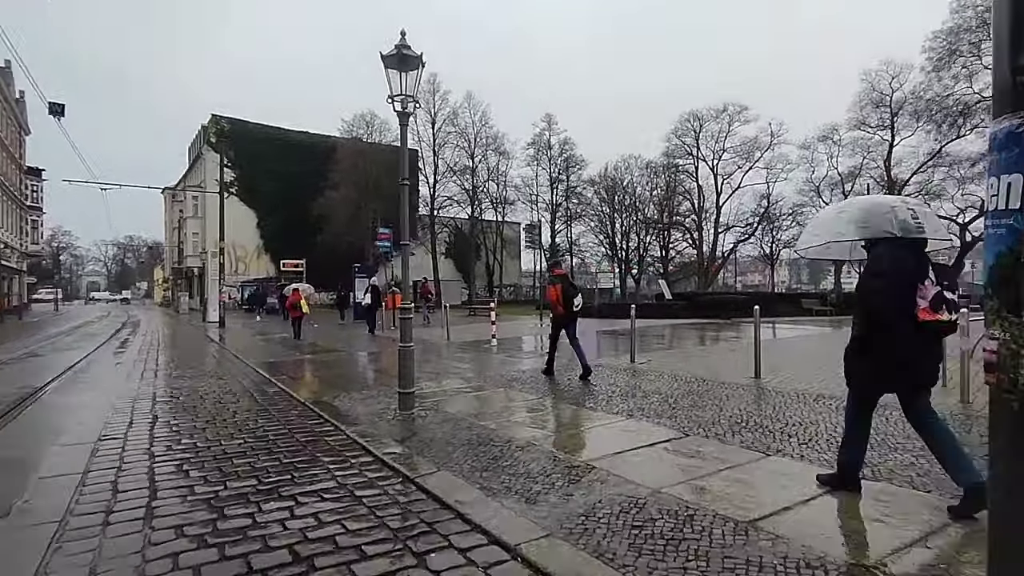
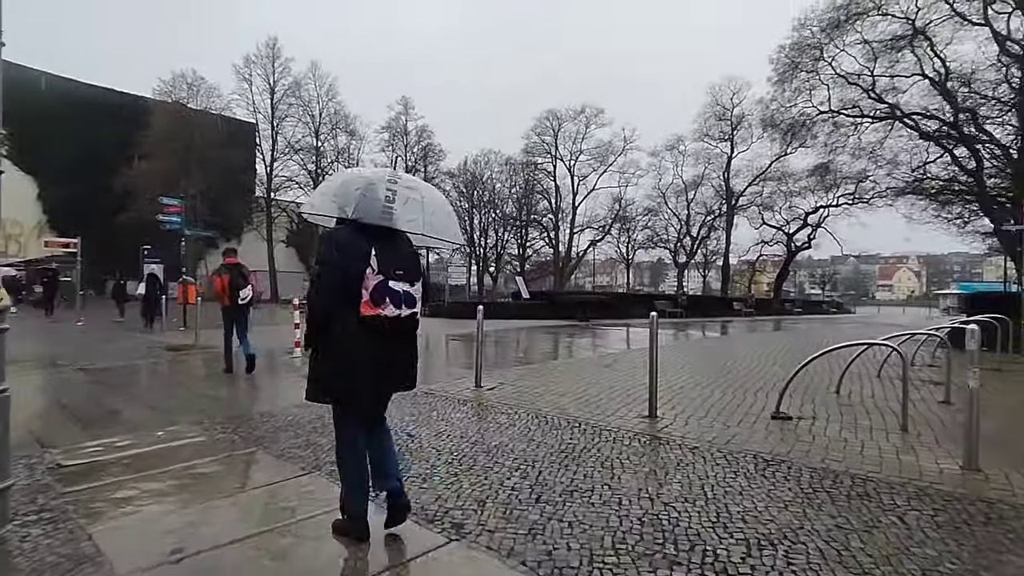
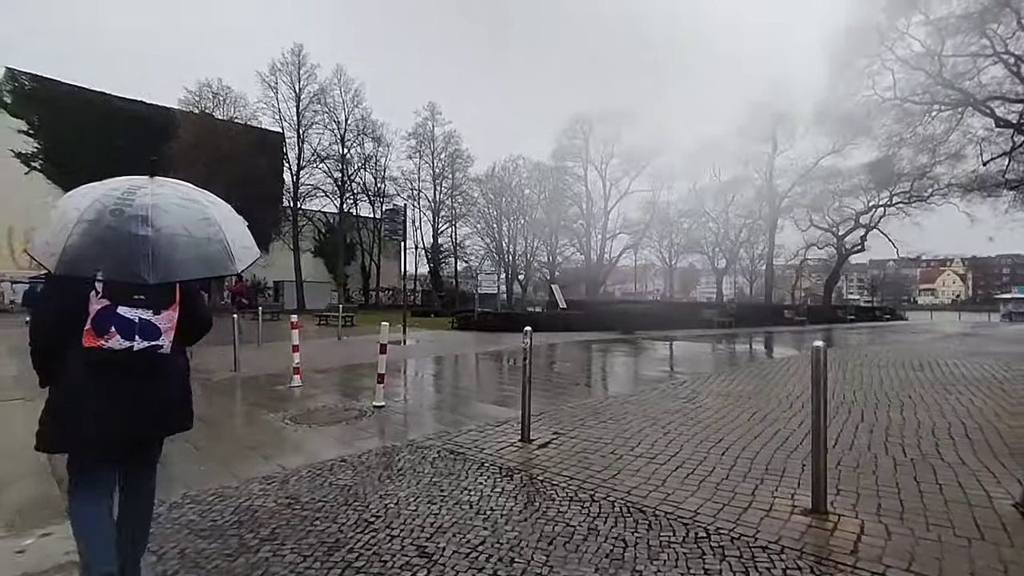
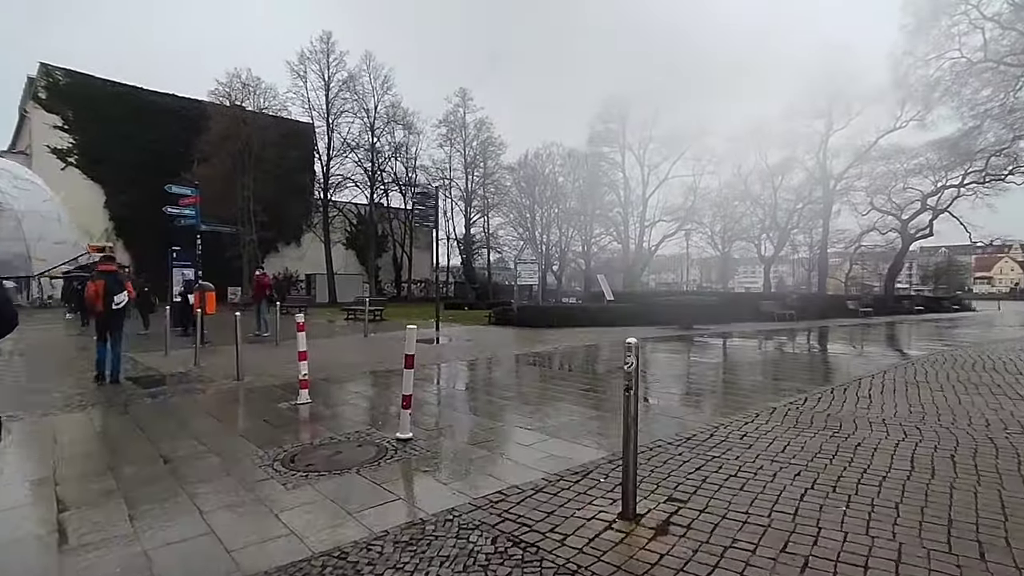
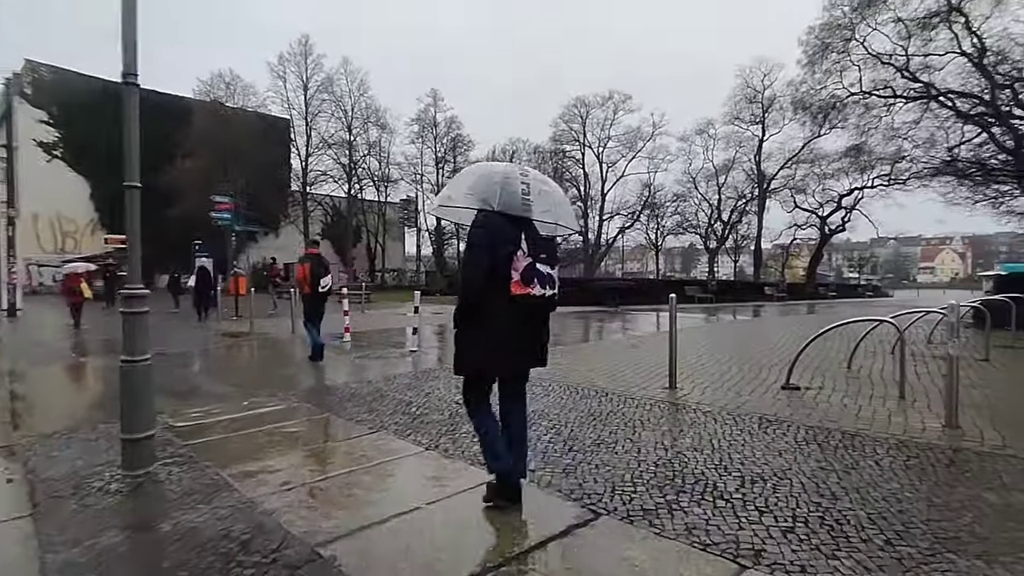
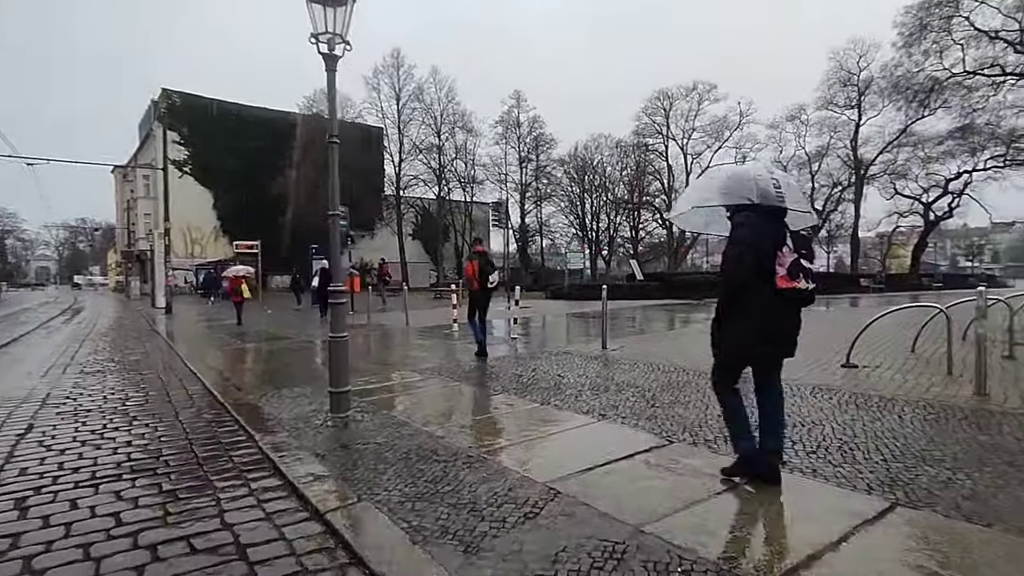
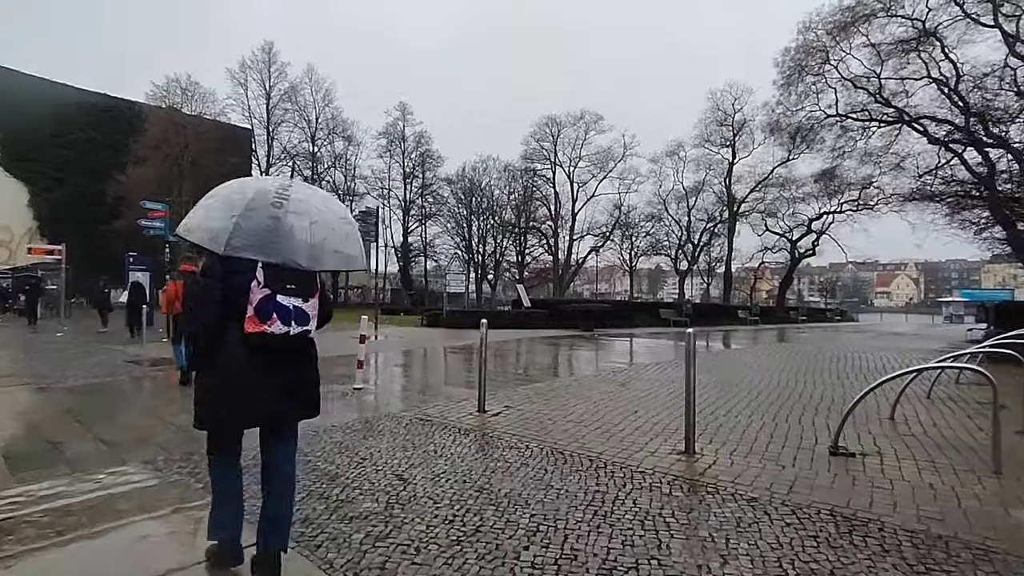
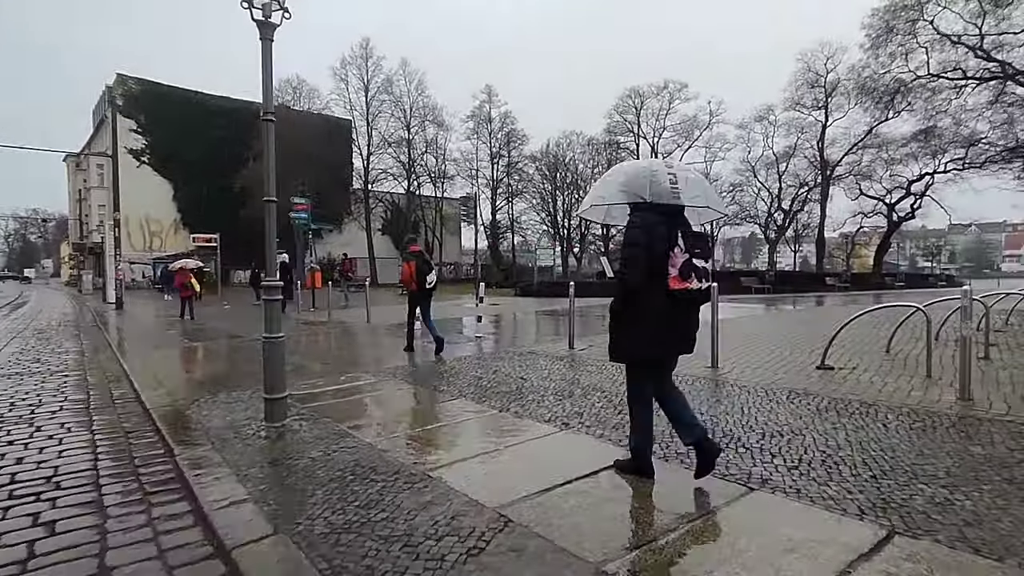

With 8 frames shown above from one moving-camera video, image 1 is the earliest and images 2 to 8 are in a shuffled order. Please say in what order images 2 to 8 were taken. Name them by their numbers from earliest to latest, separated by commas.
6, 8, 5, 2, 7, 3, 4
